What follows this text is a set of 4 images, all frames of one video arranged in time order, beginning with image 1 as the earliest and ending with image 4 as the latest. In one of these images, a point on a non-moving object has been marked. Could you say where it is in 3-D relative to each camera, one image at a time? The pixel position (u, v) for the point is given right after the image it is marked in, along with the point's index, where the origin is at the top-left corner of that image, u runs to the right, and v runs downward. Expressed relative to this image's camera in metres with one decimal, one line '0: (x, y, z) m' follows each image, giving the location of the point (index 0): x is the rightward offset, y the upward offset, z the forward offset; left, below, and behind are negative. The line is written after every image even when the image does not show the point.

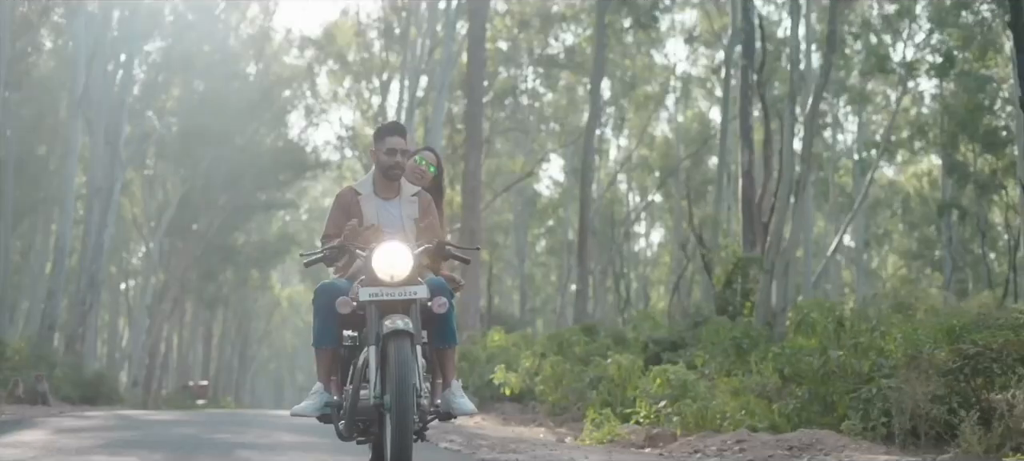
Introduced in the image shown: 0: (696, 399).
0: (+1.2, -1.1, +7.6) m
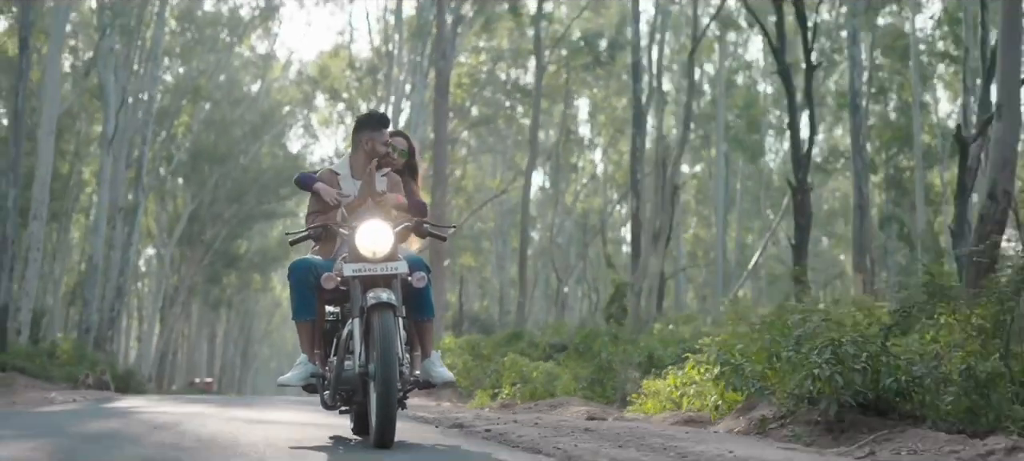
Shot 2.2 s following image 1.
0: (+0.3, -1.5, +12.0) m
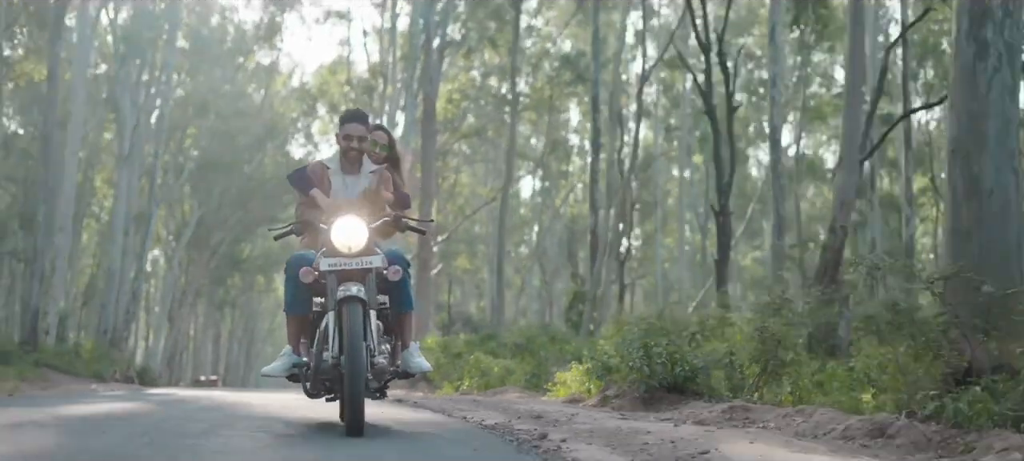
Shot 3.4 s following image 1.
0: (-0.2, -1.8, +14.6) m
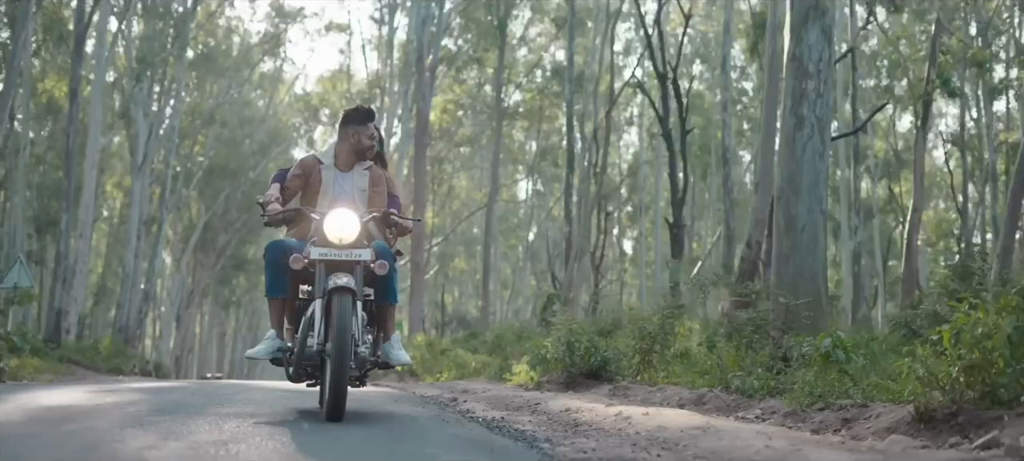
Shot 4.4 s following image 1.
0: (-0.5, -1.9, +16.6) m
